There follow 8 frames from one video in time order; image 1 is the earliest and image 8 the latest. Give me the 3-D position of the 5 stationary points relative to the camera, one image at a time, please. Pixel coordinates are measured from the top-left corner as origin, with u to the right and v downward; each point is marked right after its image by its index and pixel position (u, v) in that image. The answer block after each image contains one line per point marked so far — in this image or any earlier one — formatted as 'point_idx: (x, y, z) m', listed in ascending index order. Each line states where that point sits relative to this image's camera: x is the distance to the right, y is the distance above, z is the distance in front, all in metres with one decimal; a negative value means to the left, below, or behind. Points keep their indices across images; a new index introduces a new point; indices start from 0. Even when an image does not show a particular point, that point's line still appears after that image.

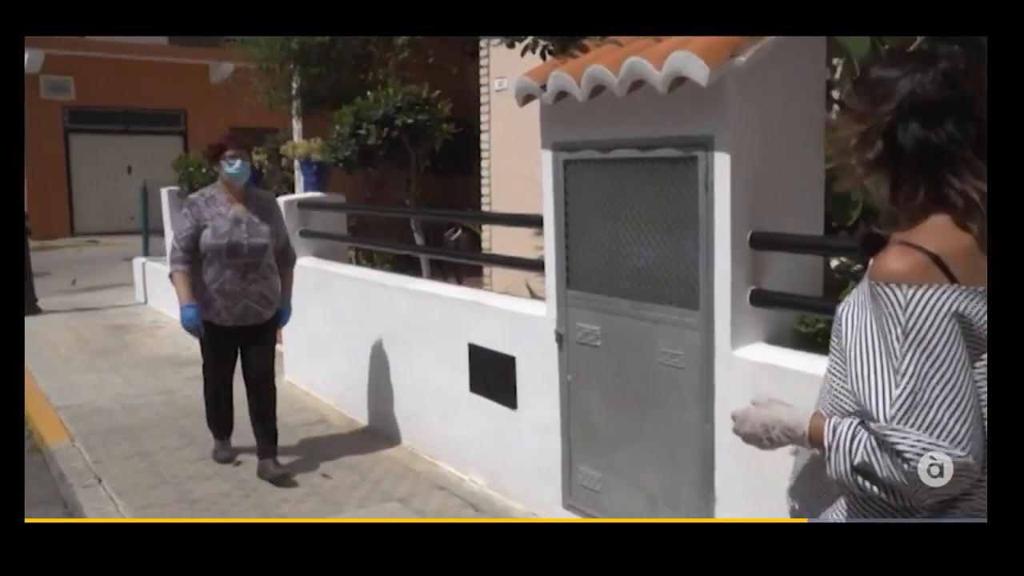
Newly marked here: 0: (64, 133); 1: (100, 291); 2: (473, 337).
0: (-8.4, +2.9, +18.9) m
1: (-5.1, 0.0, +12.4) m
2: (-0.2, -0.3, +5.2) m
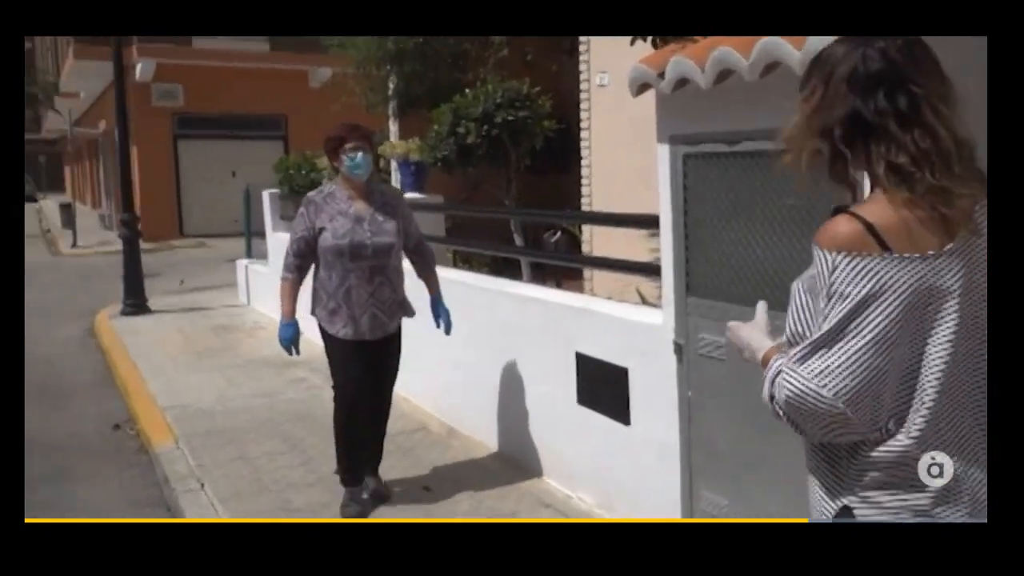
0: (-6.5, +2.9, +19.3) m
1: (-3.8, -0.1, +12.6) m
2: (+0.3, -0.3, +4.9) m
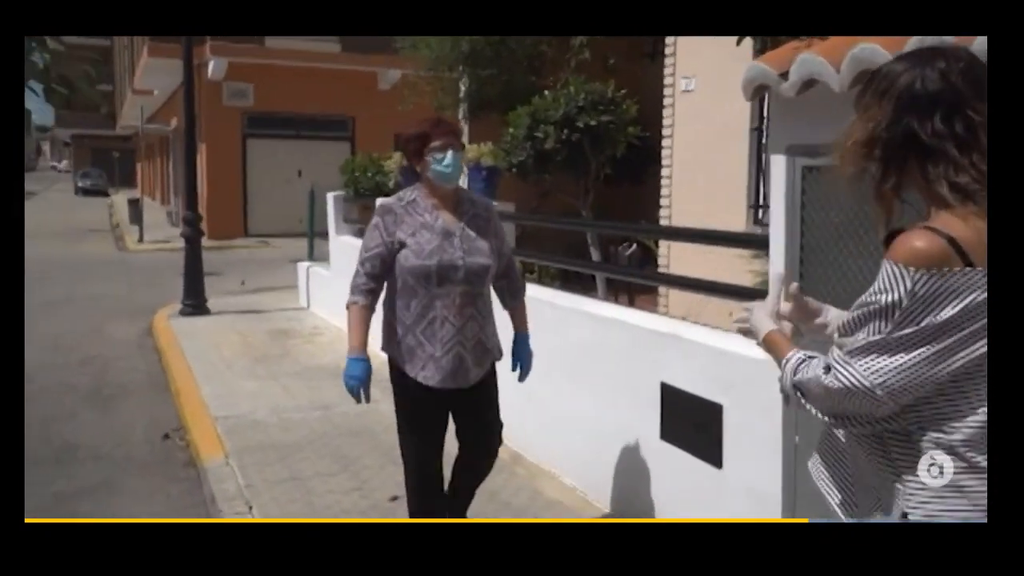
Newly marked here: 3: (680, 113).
0: (-5.2, +2.9, +19.3) m
1: (-3.0, -0.1, +12.4) m
2: (+0.7, -0.4, +4.5) m
3: (+1.4, +1.5, +8.5) m
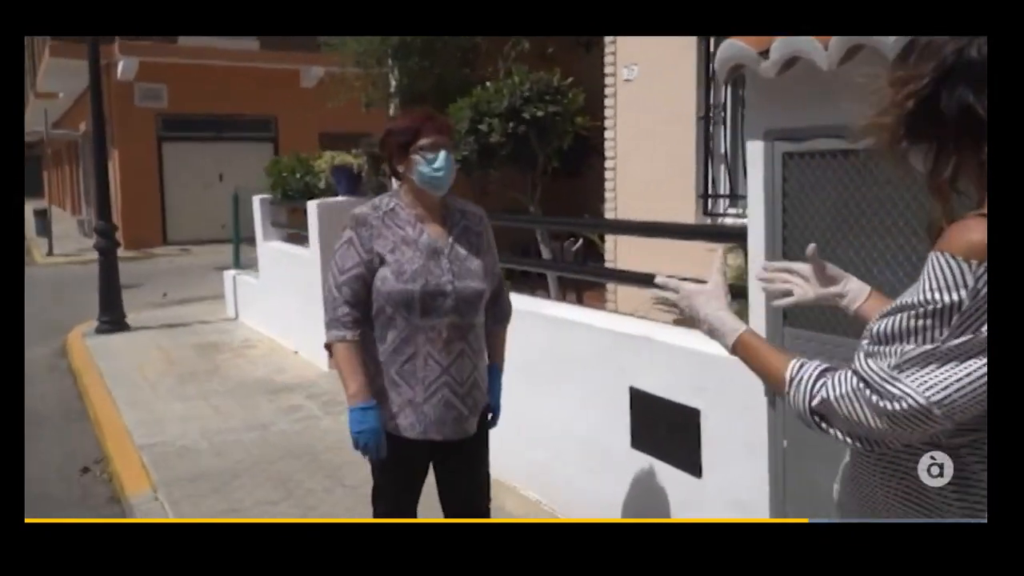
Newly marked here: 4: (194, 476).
0: (-6.5, +2.7, +18.5) m
1: (-3.8, -0.2, +11.8) m
2: (+0.5, -0.4, +4.1) m
3: (+0.9, +1.5, +8.2) m
4: (-1.7, -1.0, +5.3) m
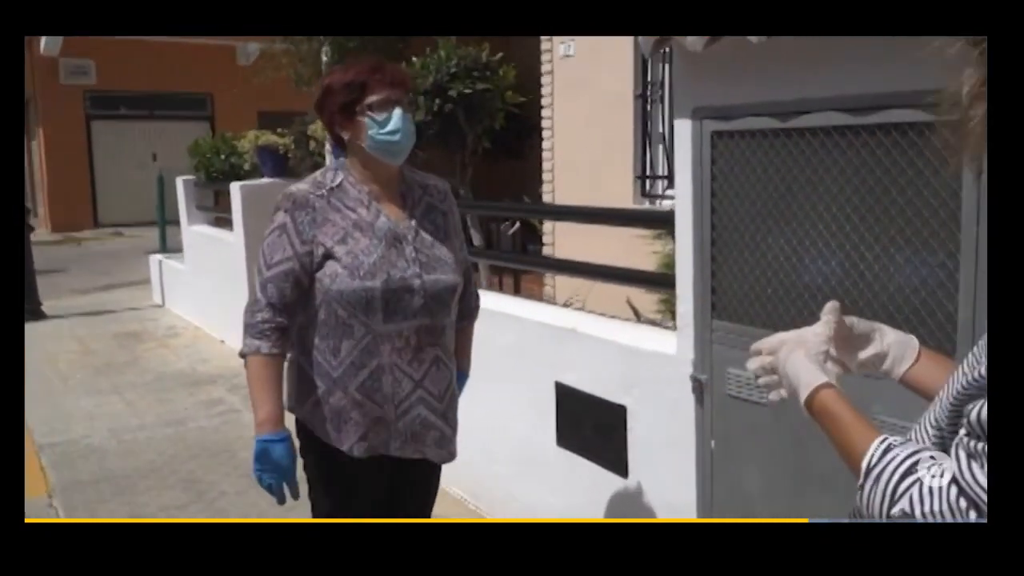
0: (-7.5, +3.0, +17.8) m
1: (-4.4, 0.0, +11.3) m
2: (+0.2, -0.3, +3.9) m
3: (+0.4, +1.6, +7.9) m
4: (-2.1, -0.9, +5.0) m
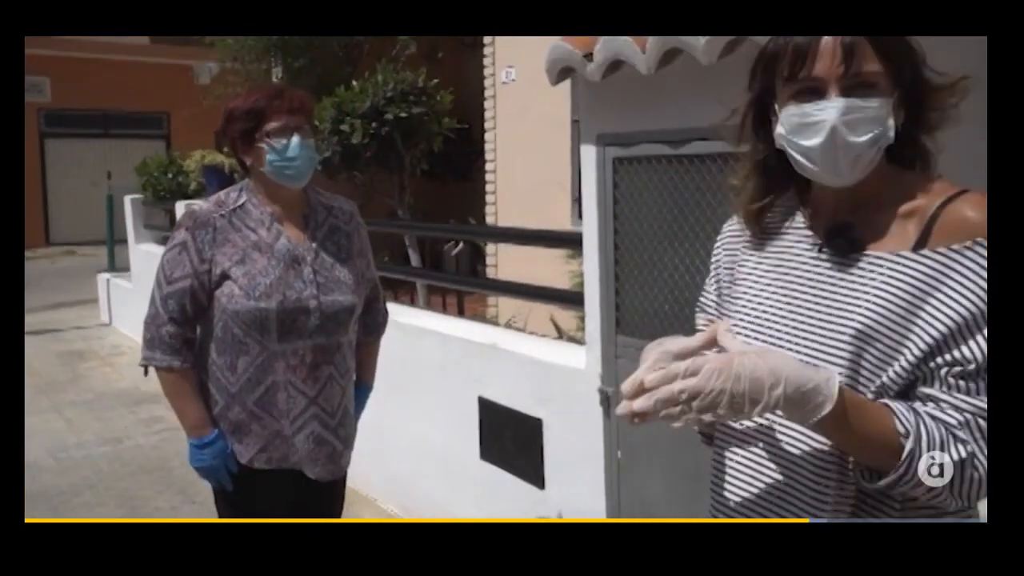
0: (-8.3, +2.7, +17.7) m
1: (-5.0, -0.2, +11.3) m
2: (-0.1, -0.4, +4.0) m
3: (-0.1, +1.5, +8.1) m
4: (-2.4, -1.0, +5.0) m
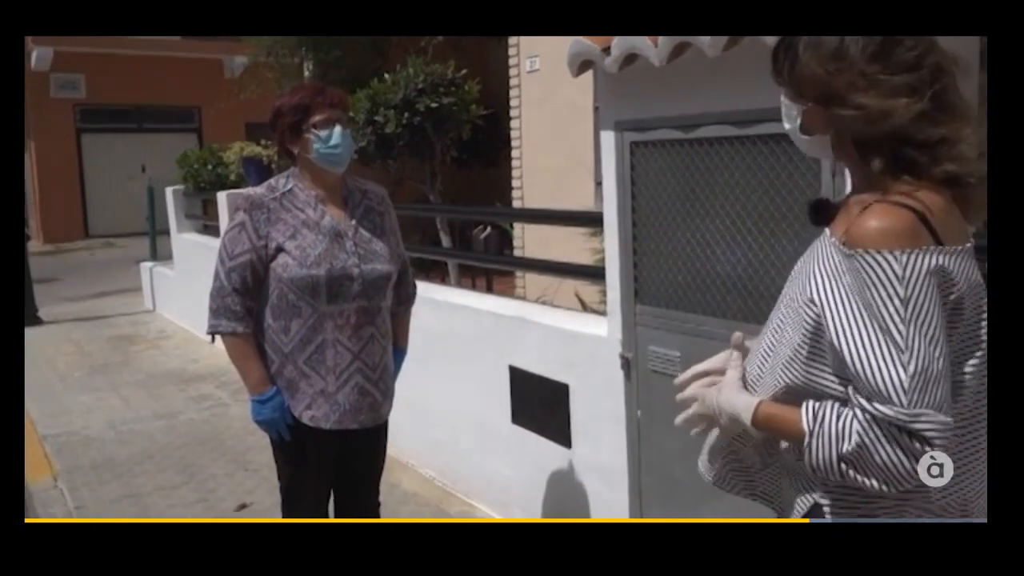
0: (-7.9, +2.8, +18.2) m
1: (-4.7, -0.1, +11.7) m
2: (0.0, -0.3, +4.4) m
3: (+0.1, +1.6, +8.4) m
4: (-2.2, -0.9, +5.4) m
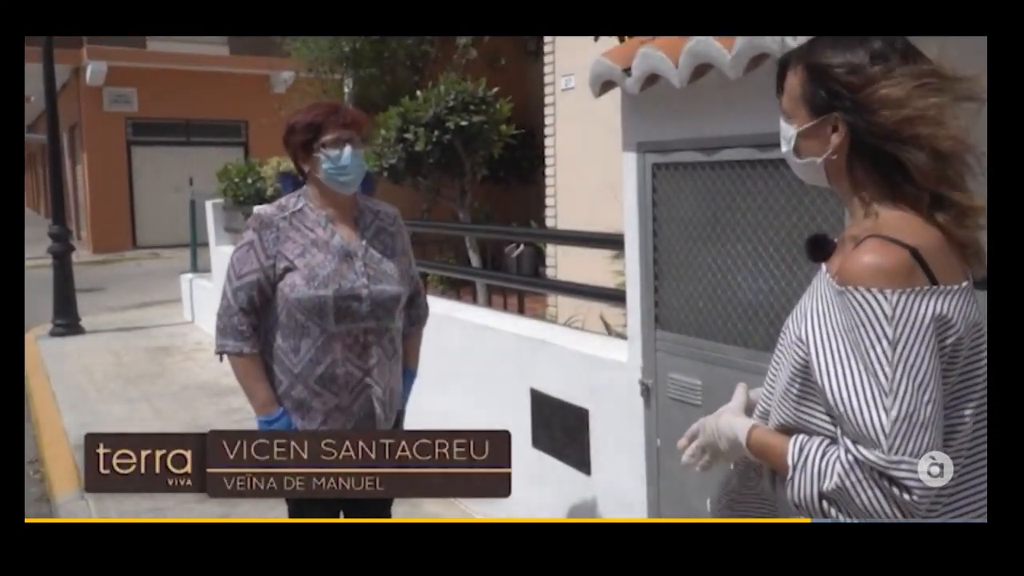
0: (-7.1, +2.6, +18.6) m
1: (-4.3, -0.2, +11.9) m
2: (+0.1, -0.4, +4.3) m
3: (+0.4, +1.5, +8.4) m
4: (-2.1, -1.0, +5.4) m
